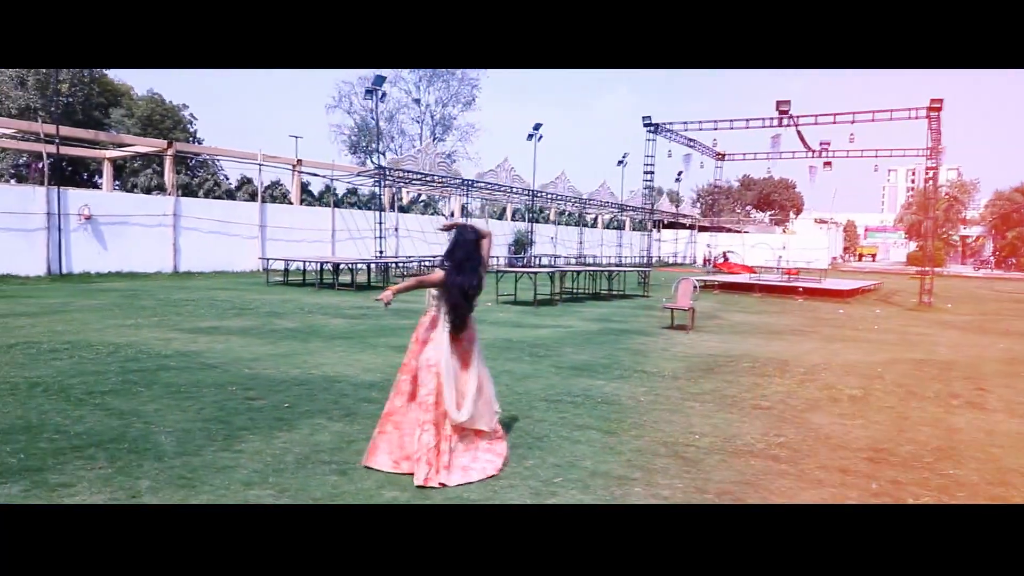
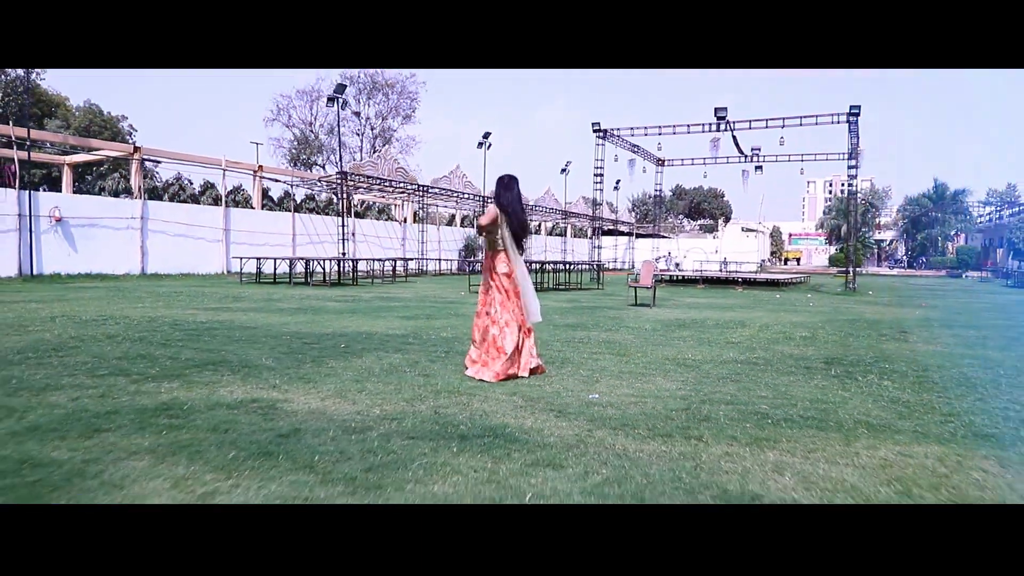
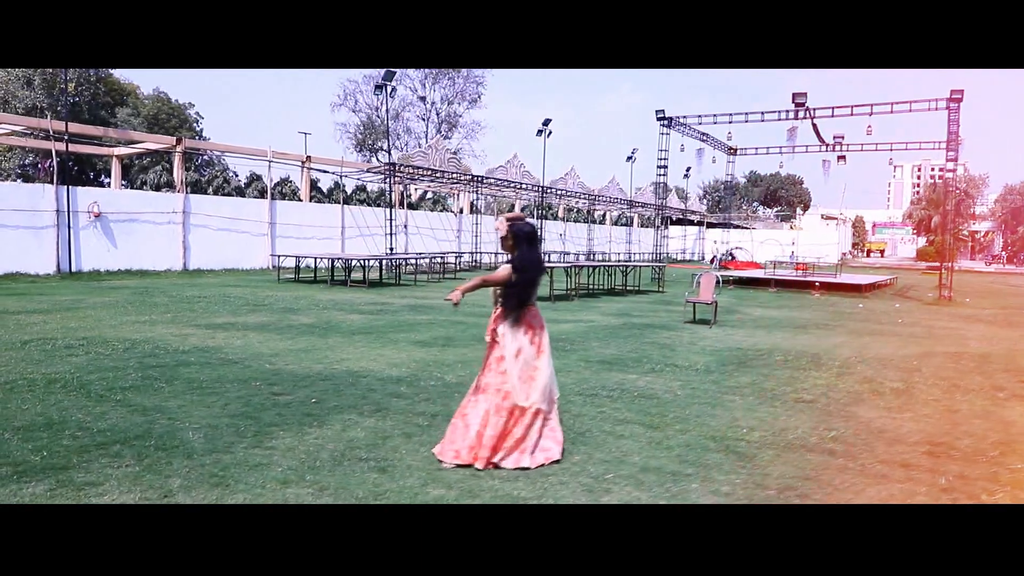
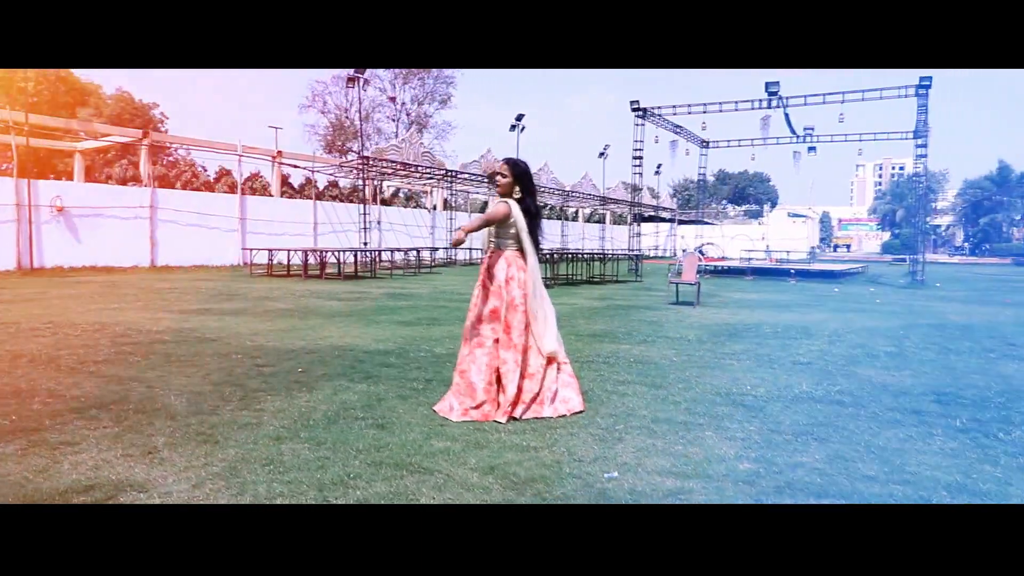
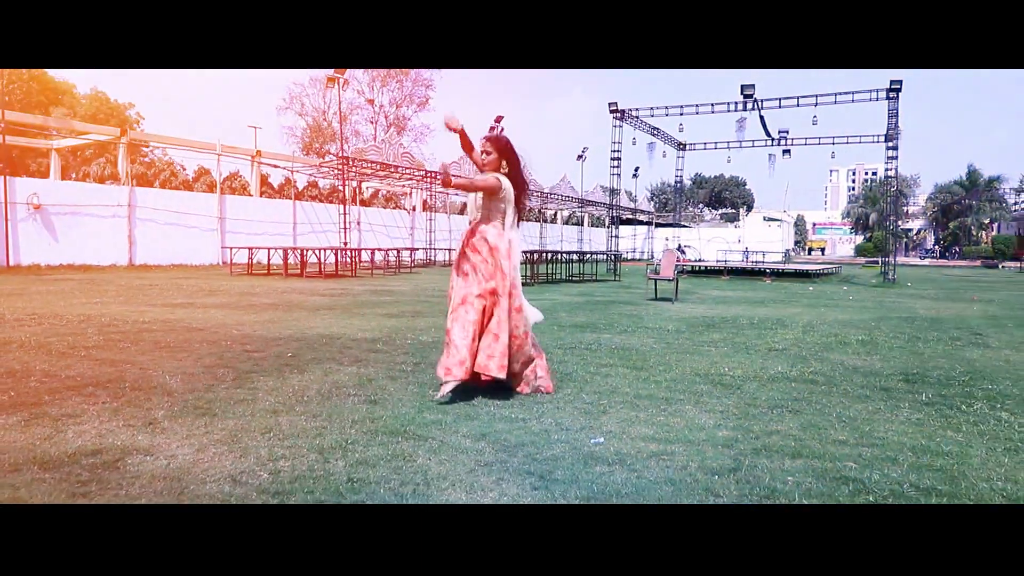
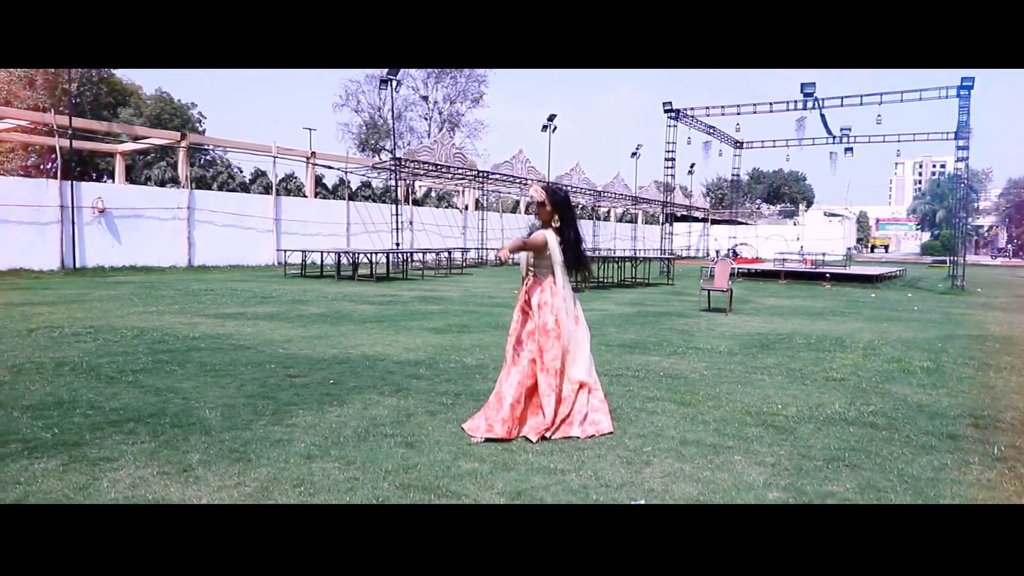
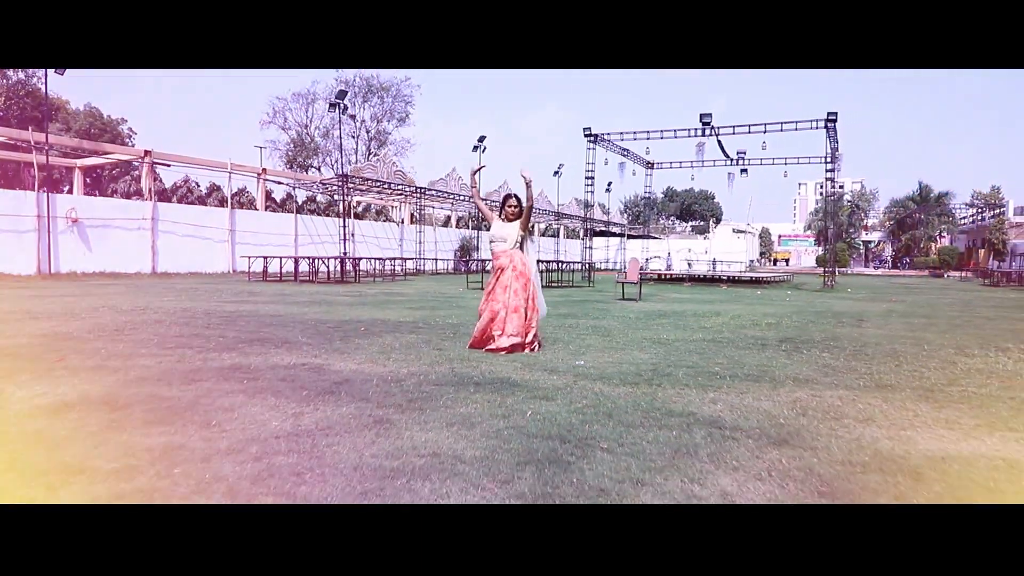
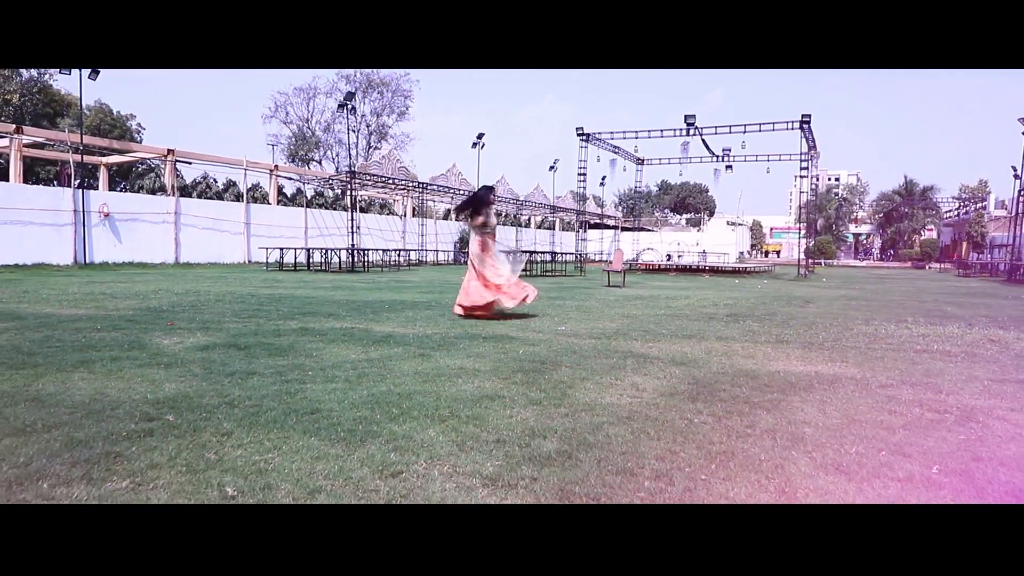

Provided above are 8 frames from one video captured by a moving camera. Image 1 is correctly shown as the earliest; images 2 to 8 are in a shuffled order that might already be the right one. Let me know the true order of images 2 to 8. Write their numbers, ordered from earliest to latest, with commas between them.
3, 6, 4, 5, 2, 7, 8
